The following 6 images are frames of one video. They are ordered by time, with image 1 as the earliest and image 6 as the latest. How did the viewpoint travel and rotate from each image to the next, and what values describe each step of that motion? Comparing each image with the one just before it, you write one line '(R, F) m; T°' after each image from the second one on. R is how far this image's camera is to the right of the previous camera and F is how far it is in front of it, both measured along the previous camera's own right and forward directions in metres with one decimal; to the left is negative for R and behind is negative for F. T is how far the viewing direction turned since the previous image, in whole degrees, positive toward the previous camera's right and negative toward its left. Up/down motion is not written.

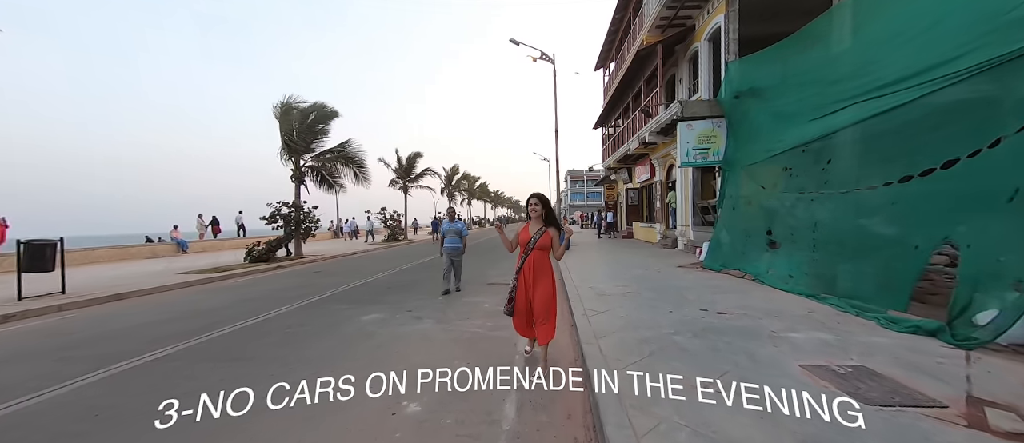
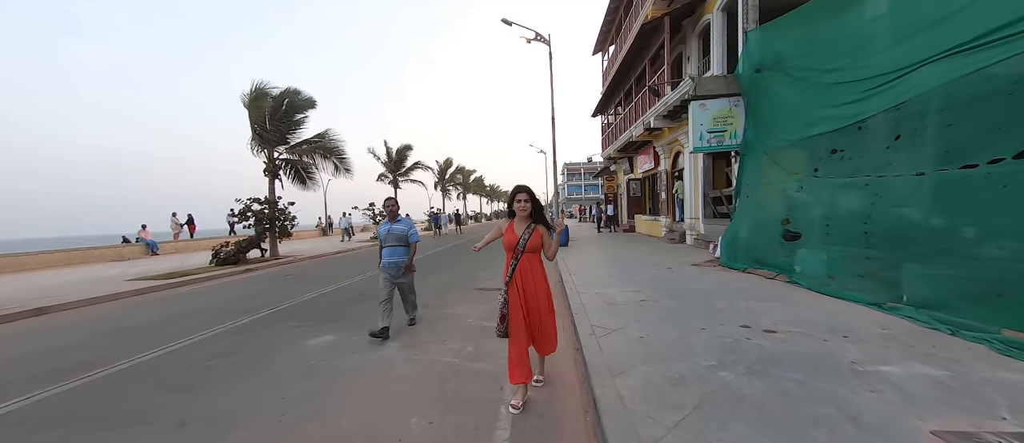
(+0.1, +1.0) m; 0°
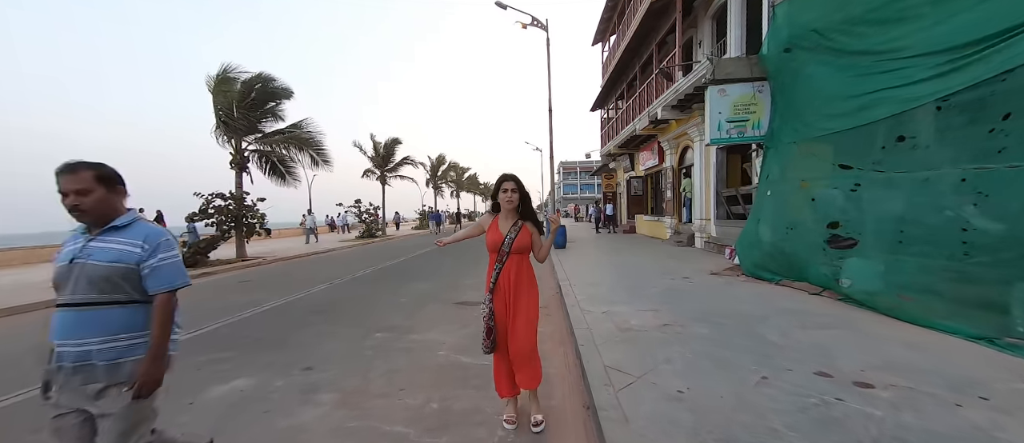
(+0.1, +1.1) m; +1°
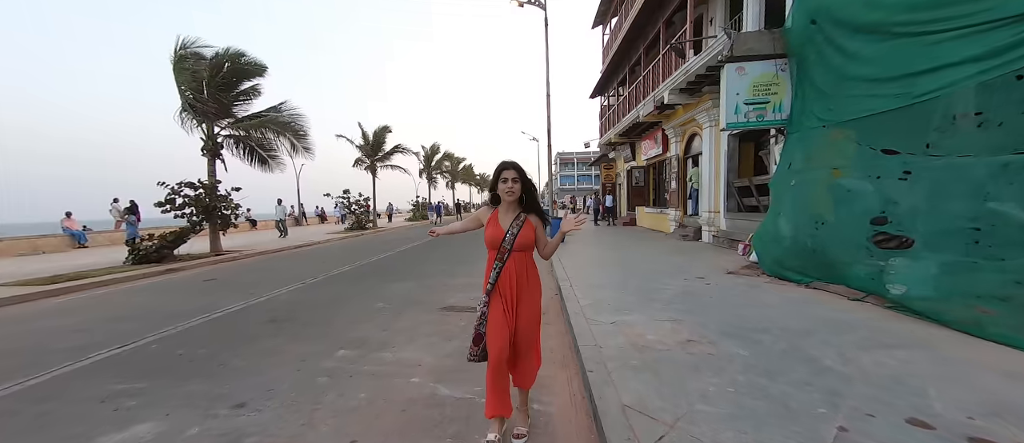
(0.0, +0.7) m; +1°
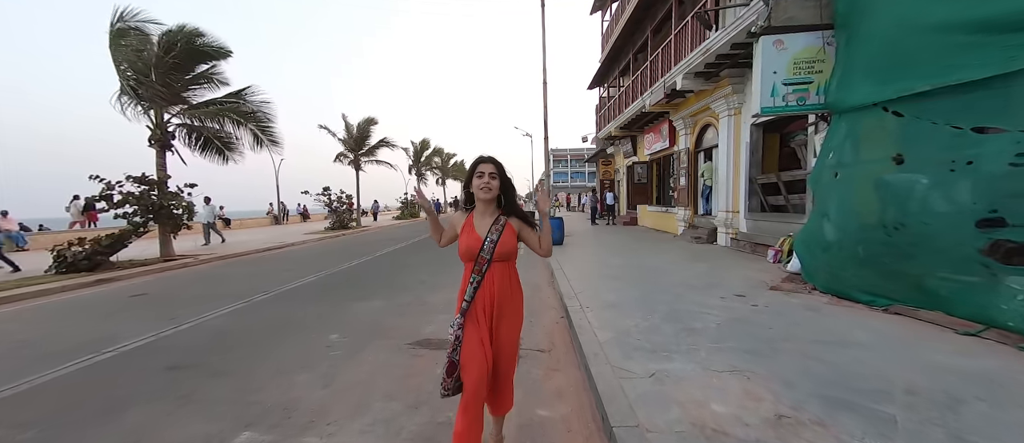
(0.0, +1.1) m; +1°
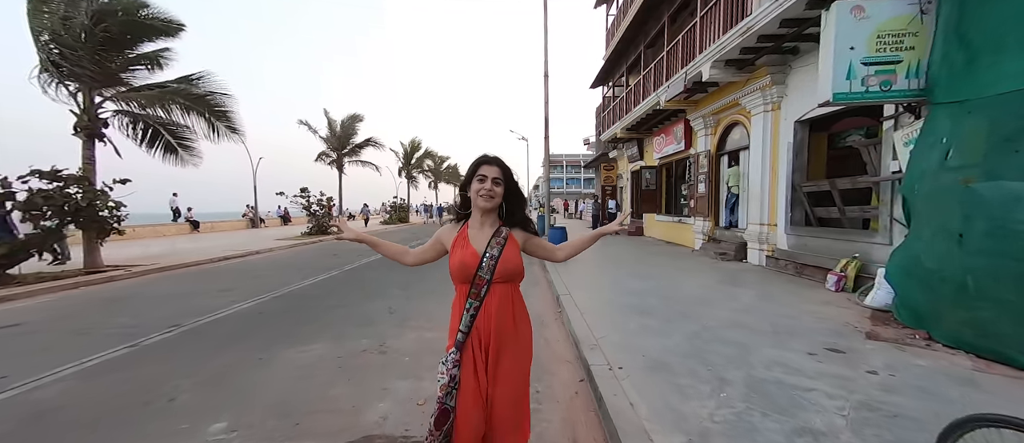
(0.0, +1.4) m; +1°
